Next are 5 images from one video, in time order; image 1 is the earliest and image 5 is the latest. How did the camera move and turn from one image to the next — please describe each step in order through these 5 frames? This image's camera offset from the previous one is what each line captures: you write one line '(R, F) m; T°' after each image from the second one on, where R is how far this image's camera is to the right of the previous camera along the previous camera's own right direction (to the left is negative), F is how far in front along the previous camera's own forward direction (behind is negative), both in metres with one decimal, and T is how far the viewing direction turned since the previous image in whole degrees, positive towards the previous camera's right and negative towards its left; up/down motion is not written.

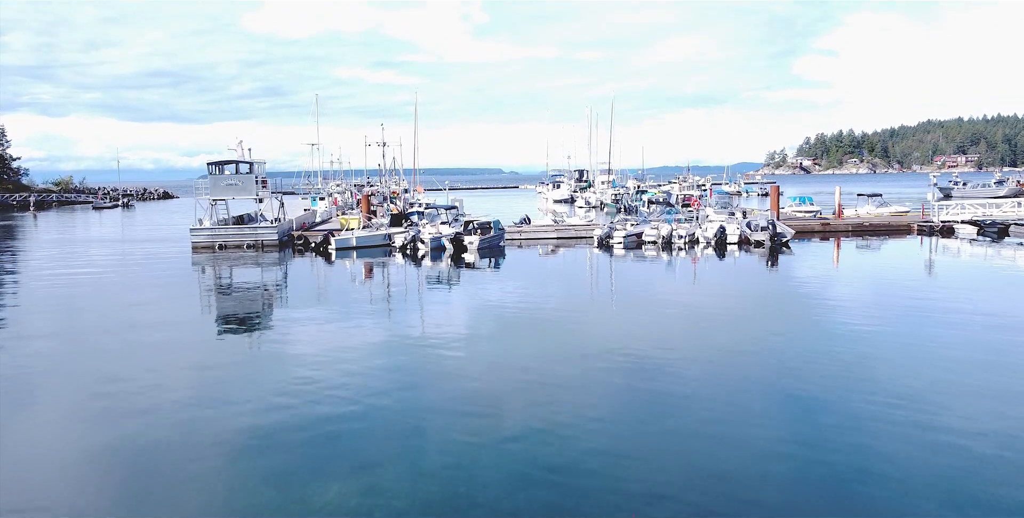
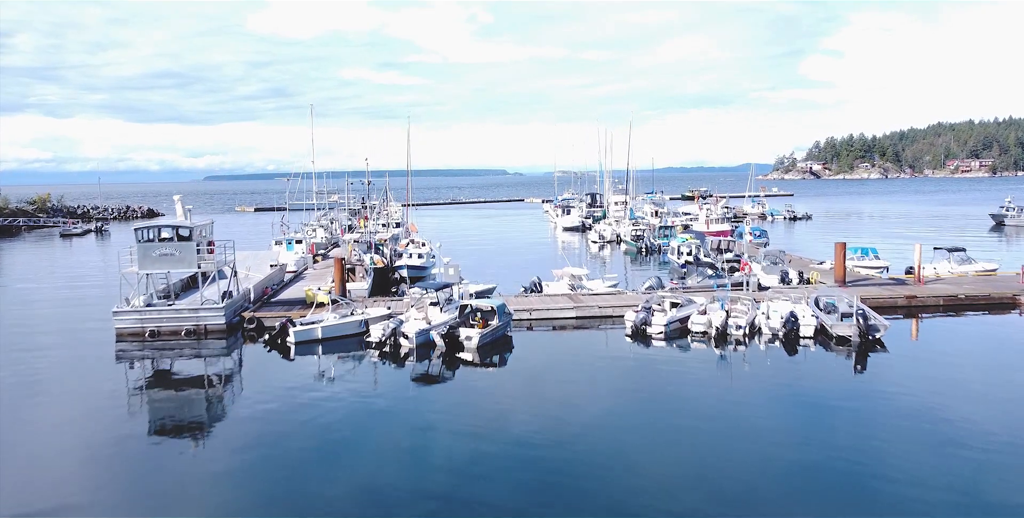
(-0.1, +5.3) m; 0°
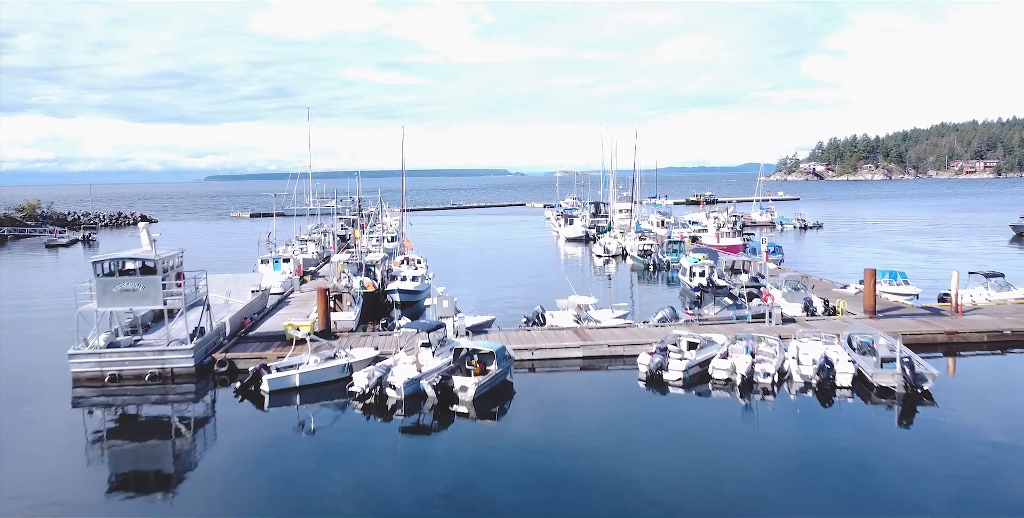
(0.0, +2.0) m; 0°
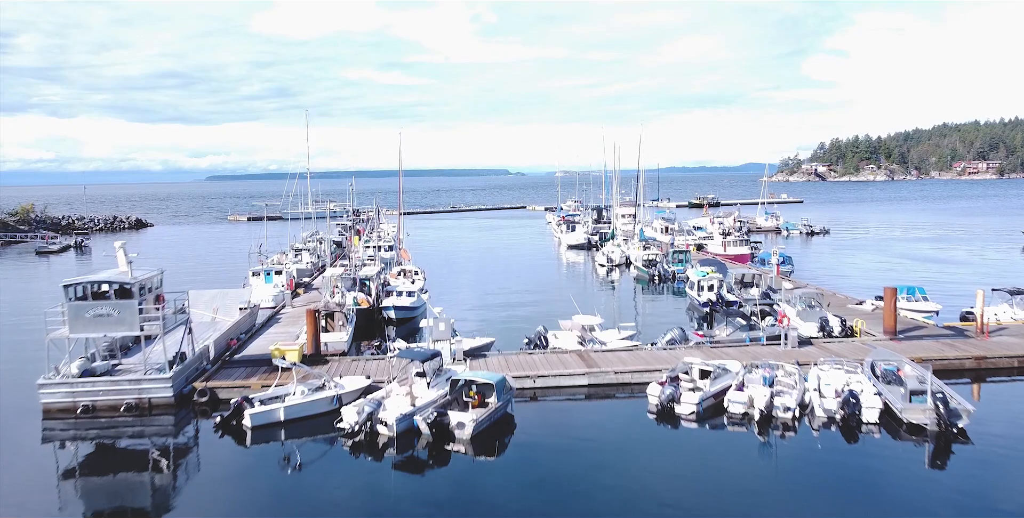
(0.0, +1.2) m; 0°
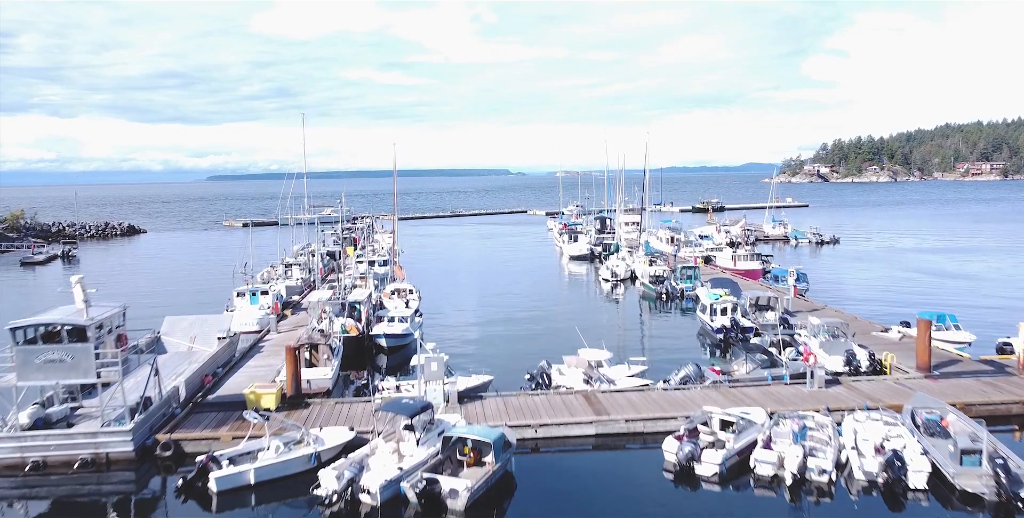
(0.0, +1.7) m; 0°
